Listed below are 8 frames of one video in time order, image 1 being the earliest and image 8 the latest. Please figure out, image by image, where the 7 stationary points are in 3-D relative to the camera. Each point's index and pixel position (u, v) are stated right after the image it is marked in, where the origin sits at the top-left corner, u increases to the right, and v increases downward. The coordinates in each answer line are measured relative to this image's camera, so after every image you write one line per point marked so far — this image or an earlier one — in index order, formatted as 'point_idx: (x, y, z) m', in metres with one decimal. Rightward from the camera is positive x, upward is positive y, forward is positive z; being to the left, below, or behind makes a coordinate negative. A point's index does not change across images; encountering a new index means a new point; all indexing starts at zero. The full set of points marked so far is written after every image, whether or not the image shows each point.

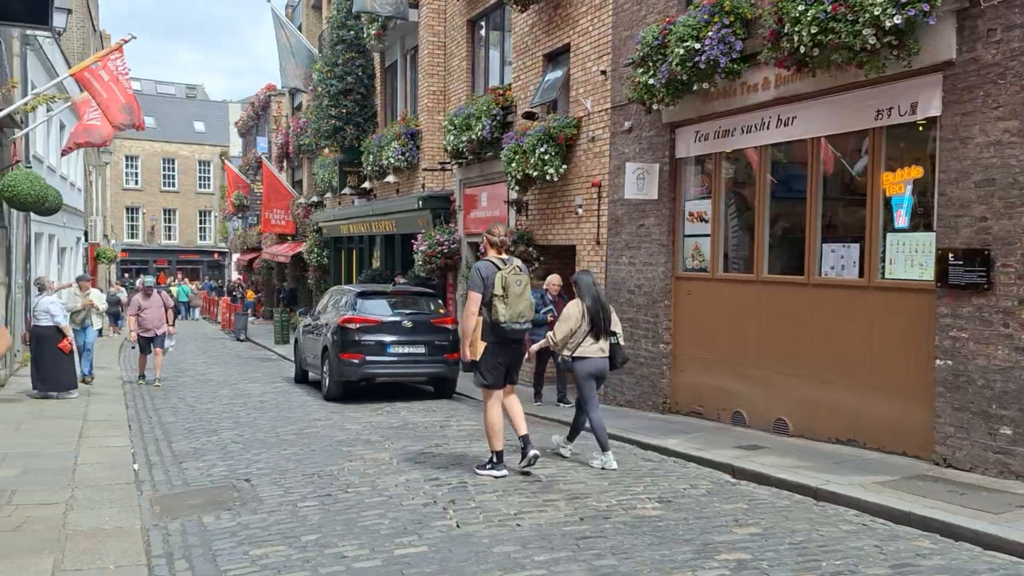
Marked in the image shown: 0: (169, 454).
0: (-3.6, -1.7, +8.5) m
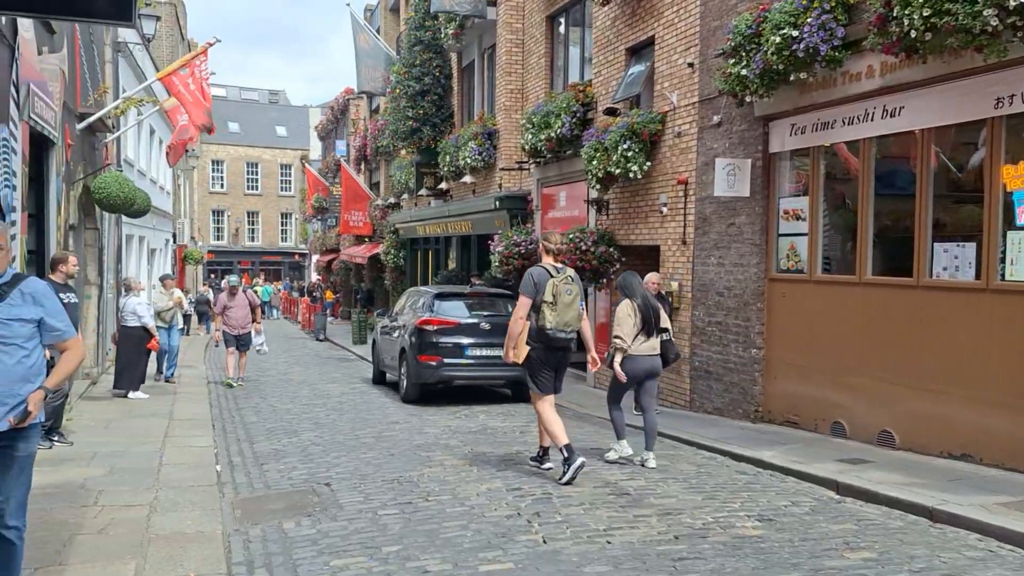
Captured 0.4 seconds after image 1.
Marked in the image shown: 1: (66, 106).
0: (-2.7, -1.7, +8.5) m
1: (-5.4, +2.2, +9.9) m
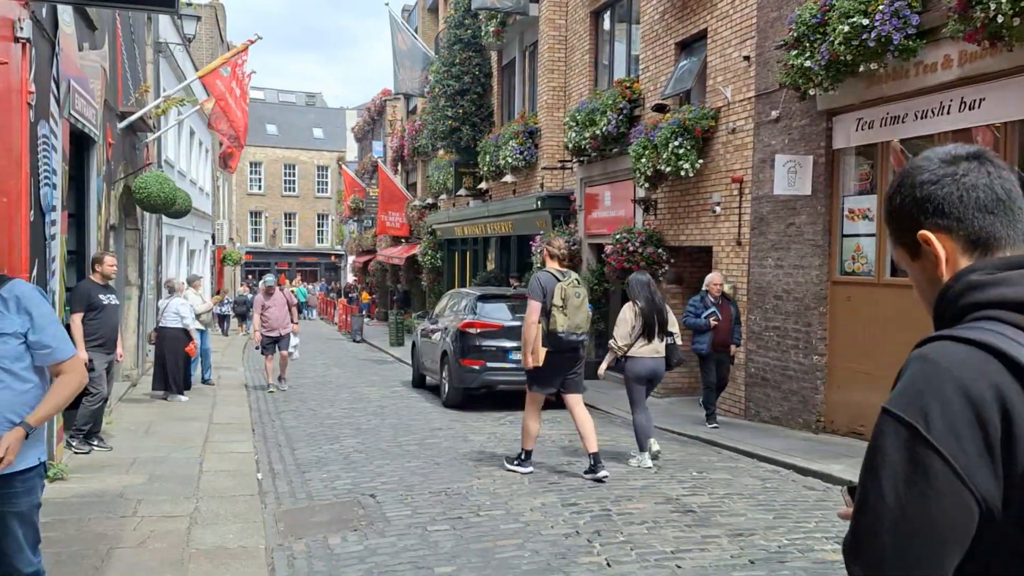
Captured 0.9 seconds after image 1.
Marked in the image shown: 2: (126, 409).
0: (-2.2, -1.8, +8.2) m
1: (-4.9, +2.2, +9.7) m
2: (-5.2, -1.6, +10.9) m
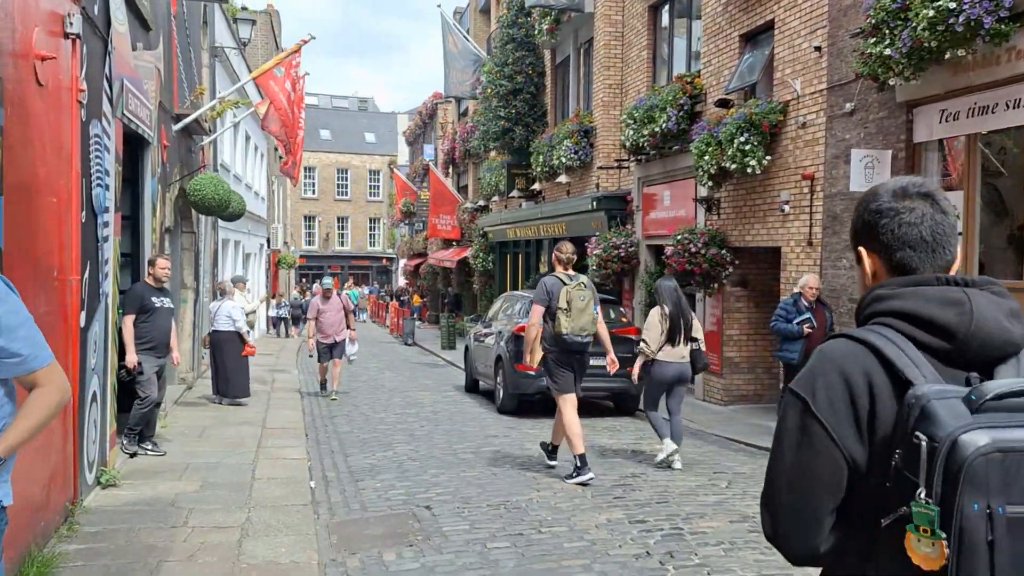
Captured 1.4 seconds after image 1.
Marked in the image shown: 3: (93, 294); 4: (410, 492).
0: (-1.6, -1.8, +8.0) m
1: (-4.2, +2.2, +9.7) m
2: (-4.5, -1.7, +10.9) m
3: (-3.3, 0.0, +6.5) m
4: (-0.9, -1.8, +7.0) m
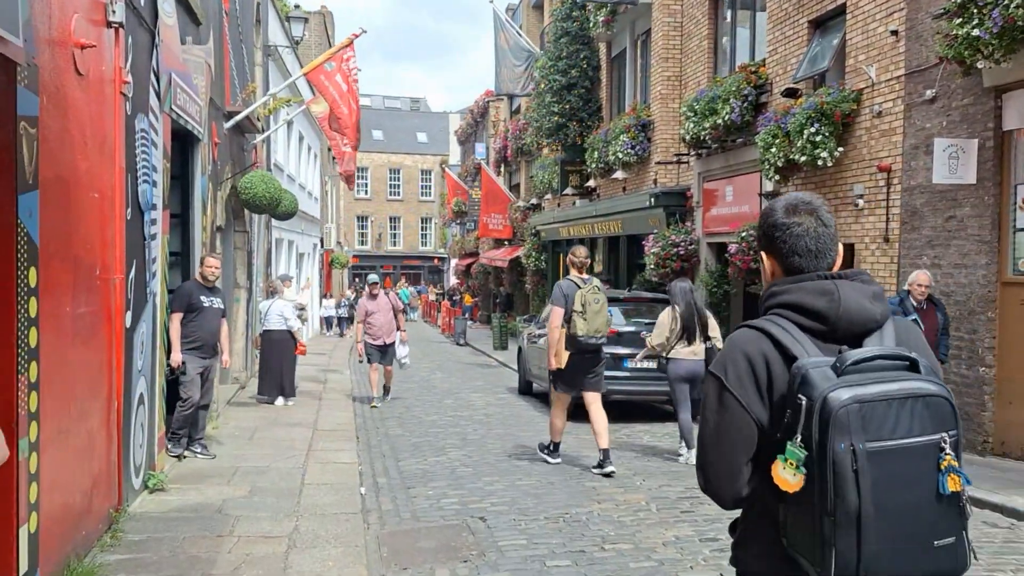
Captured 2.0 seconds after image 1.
0: (-1.1, -1.8, +7.7) m
1: (-3.5, +2.2, +9.6) m
2: (-3.7, -1.7, +10.8) m
3: (-2.9, 0.0, +6.3) m
4: (-0.4, -1.8, +6.7) m
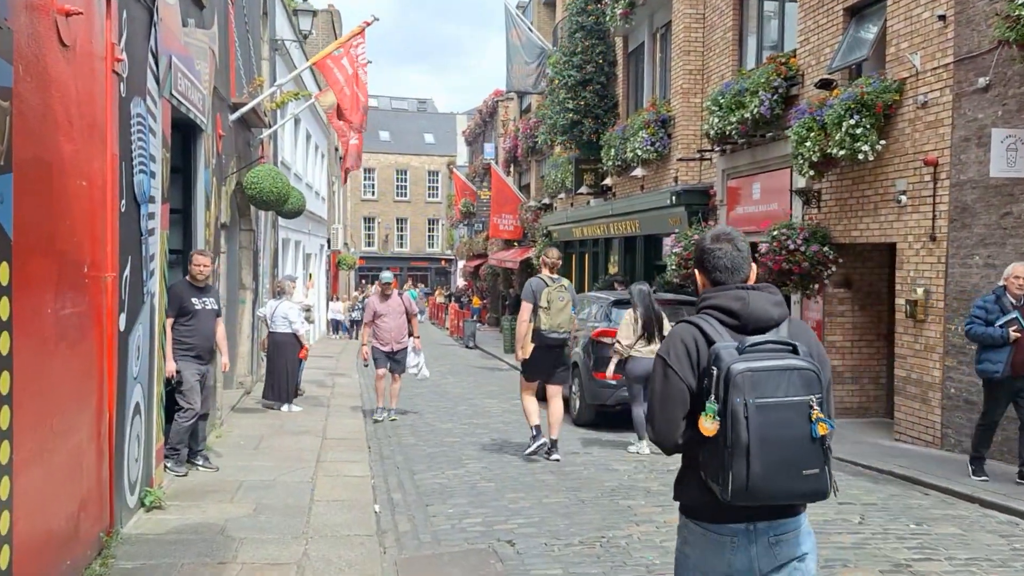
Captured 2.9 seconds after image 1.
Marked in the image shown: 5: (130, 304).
0: (-0.9, -1.8, +7.1) m
1: (-3.3, +2.2, +9.0) m
2: (-3.5, -1.7, +10.2) m
3: (-2.7, 0.0, +5.7) m
4: (-0.2, -1.8, +6.1) m
5: (-2.6, -0.1, +5.6) m
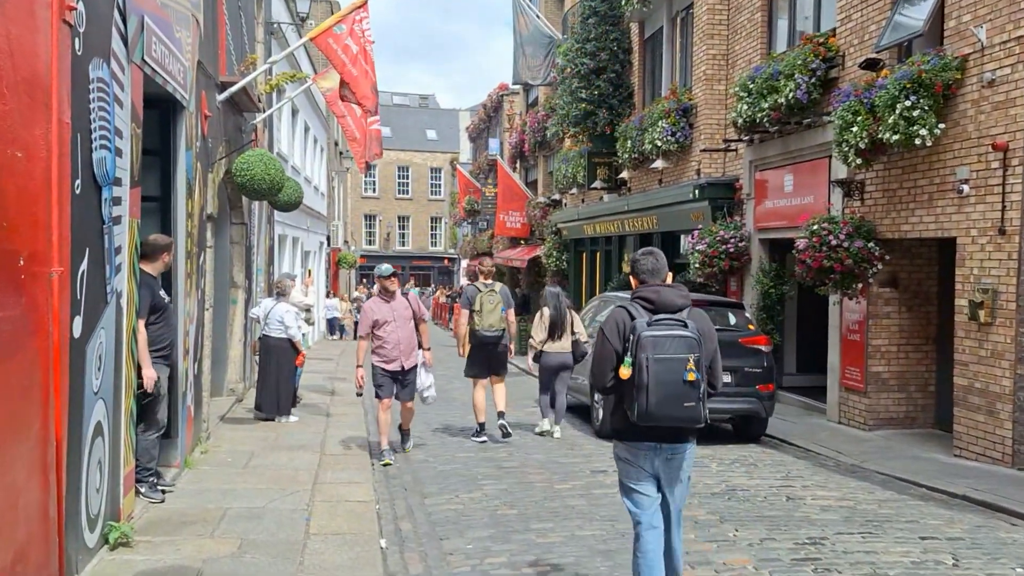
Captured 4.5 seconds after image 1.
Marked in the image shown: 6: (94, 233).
0: (-0.7, -1.8, +6.2) m
1: (-3.1, +2.2, +8.1) m
2: (-3.3, -1.7, +9.3) m
3: (-2.5, 0.0, +4.8) m
4: (0.0, -1.8, +5.2) m
5: (-2.5, -0.1, +4.7) m
6: (-2.4, +0.3, +4.7) m
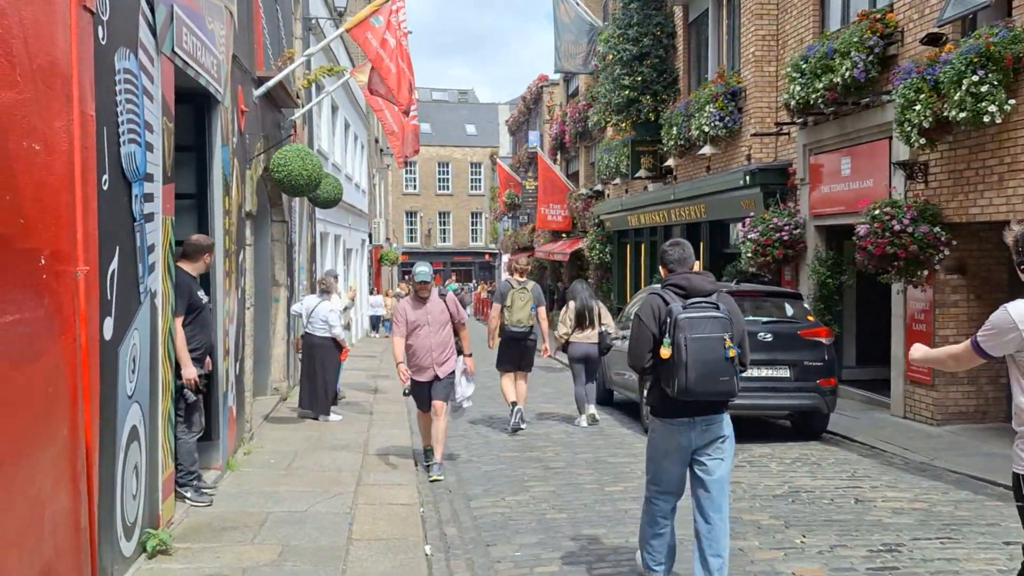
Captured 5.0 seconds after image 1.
0: (-0.3, -1.7, +5.9) m
1: (-2.7, +2.2, +7.9) m
2: (-2.7, -1.6, +9.2) m
3: (-2.2, 0.0, +4.6) m
4: (+0.3, -1.7, +4.9) m
5: (-2.2, -0.1, +4.5) m
6: (-2.2, +0.3, +4.5) m
